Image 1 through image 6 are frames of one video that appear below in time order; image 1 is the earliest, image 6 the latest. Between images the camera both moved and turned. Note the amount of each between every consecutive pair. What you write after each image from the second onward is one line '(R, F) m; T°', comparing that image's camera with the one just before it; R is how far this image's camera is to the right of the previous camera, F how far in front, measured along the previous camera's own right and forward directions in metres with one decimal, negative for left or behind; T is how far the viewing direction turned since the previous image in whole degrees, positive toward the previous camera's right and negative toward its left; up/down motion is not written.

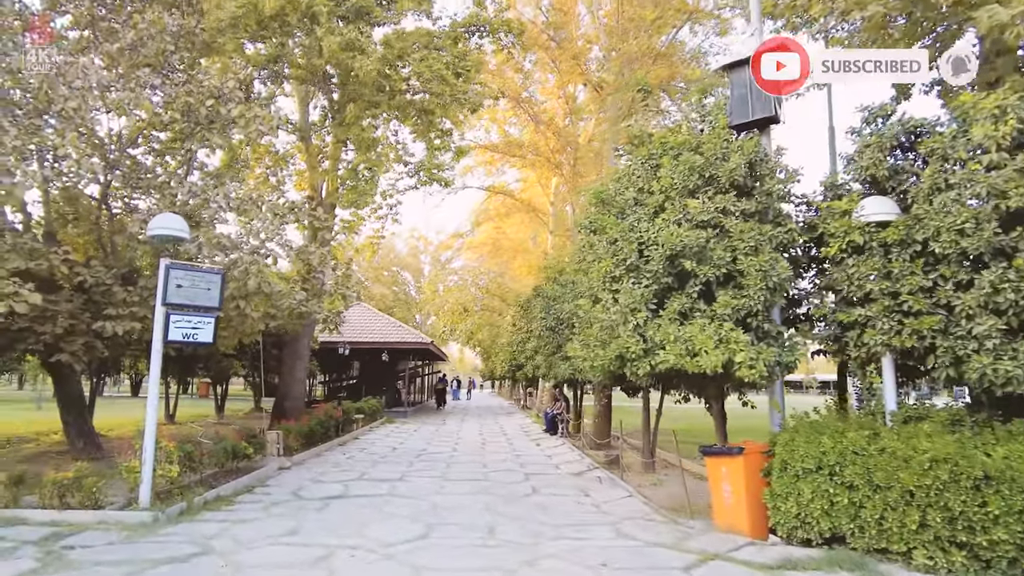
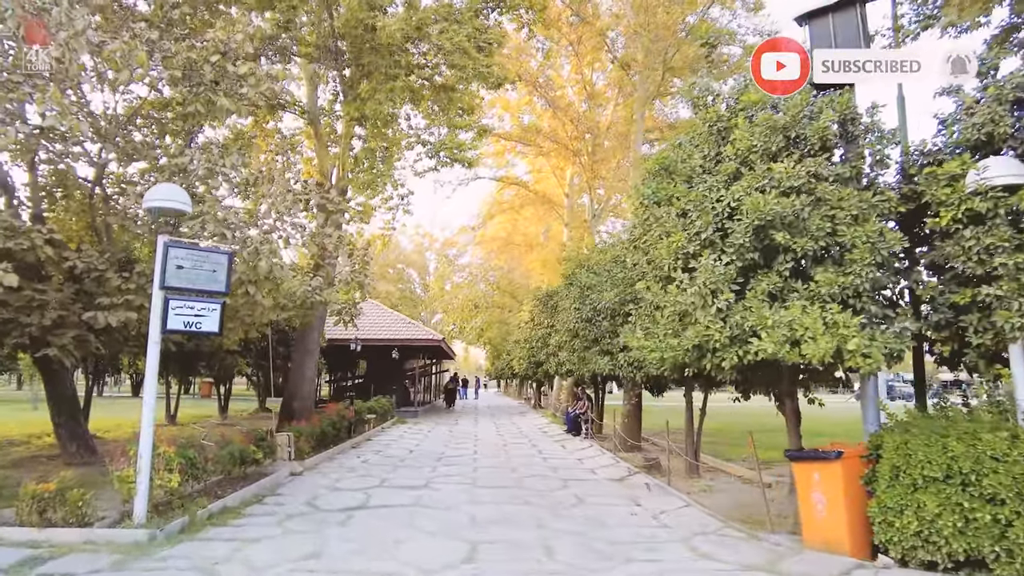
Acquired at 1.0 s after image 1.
(-0.5, +1.0) m; 0°
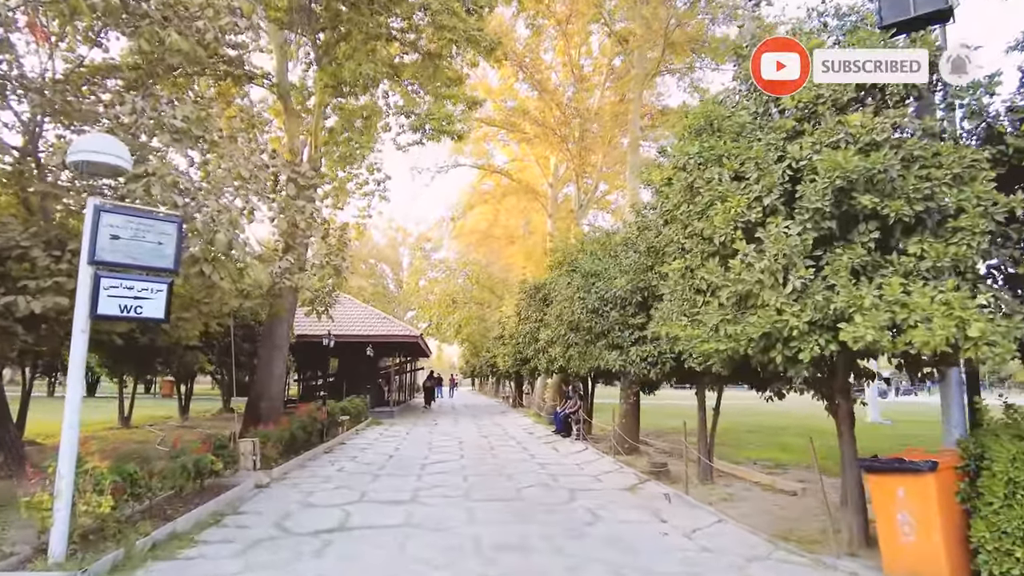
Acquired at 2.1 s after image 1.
(-0.4, +1.2) m; +3°
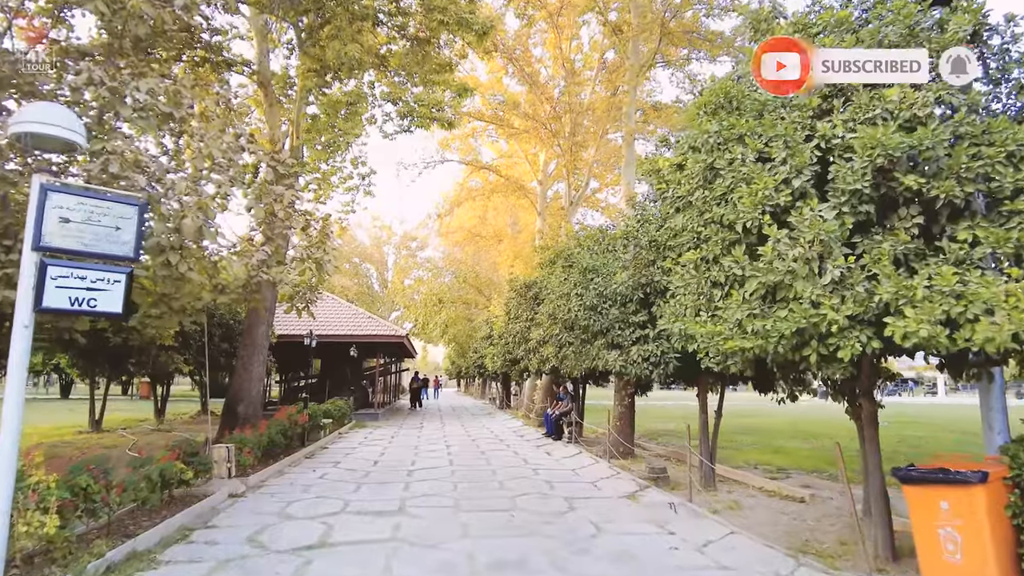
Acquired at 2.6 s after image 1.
(-0.1, +0.5) m; +1°
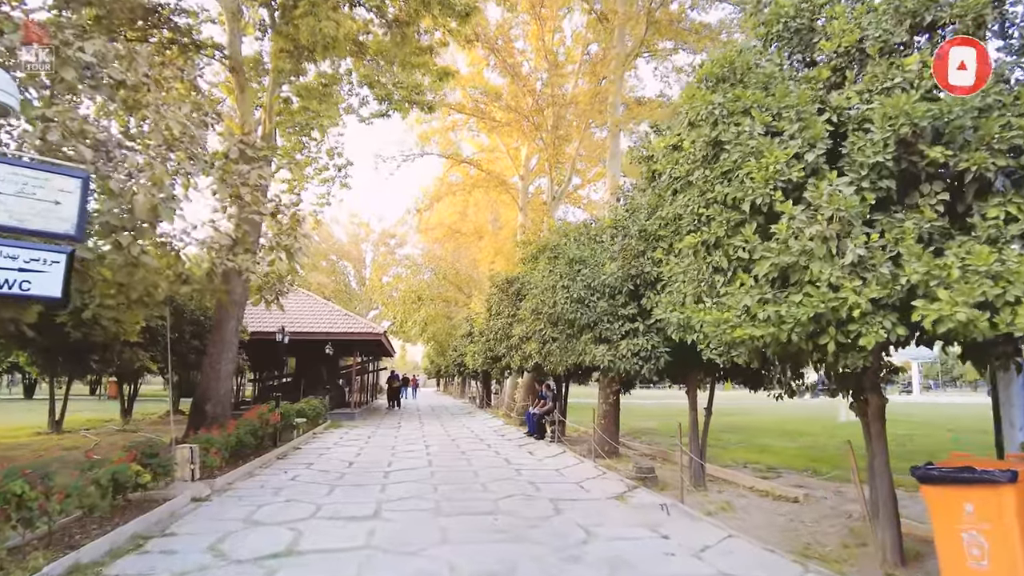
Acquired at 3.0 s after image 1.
(-0.1, +0.4) m; +2°
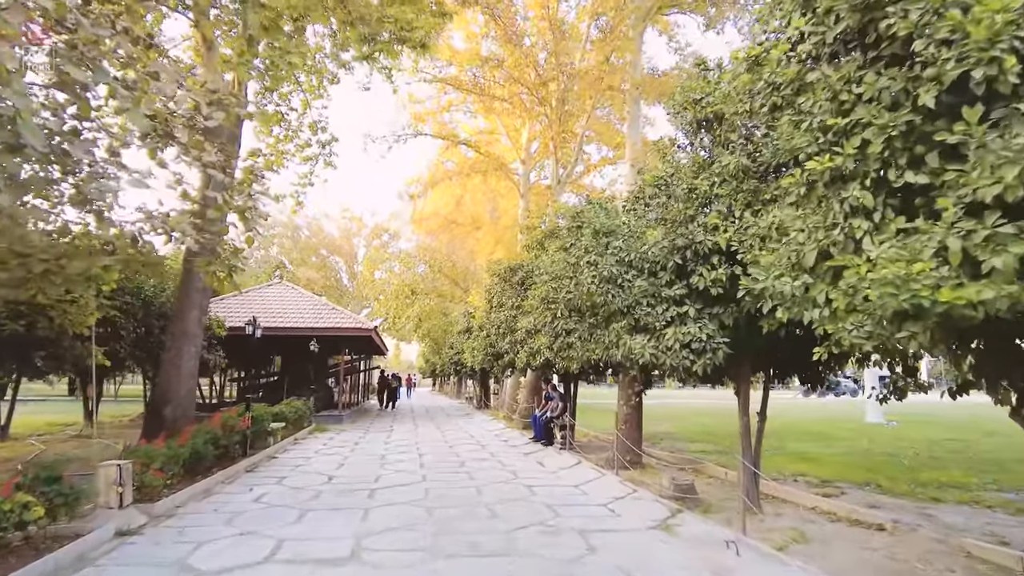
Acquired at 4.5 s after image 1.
(-0.2, +1.7) m; 0°
